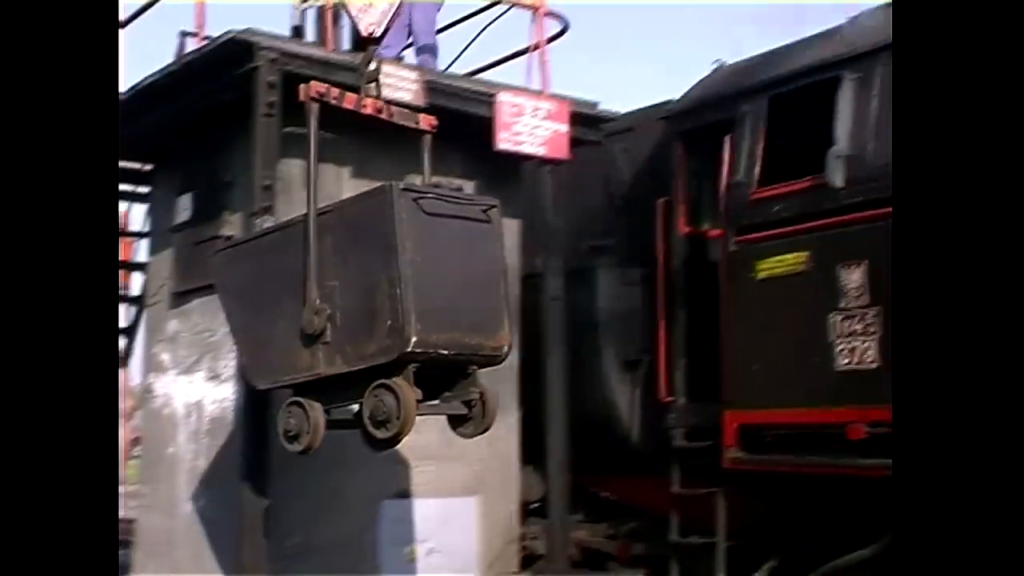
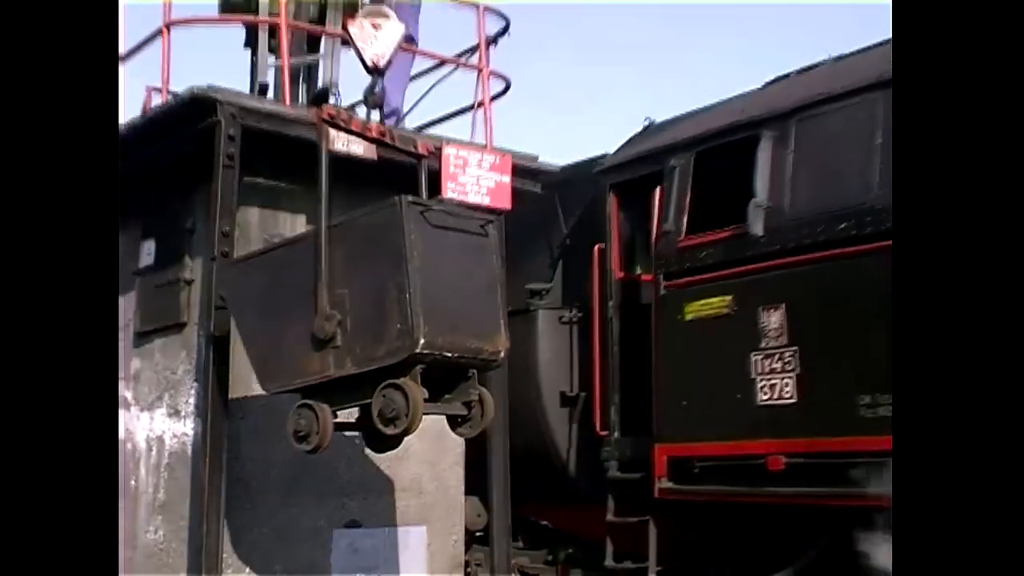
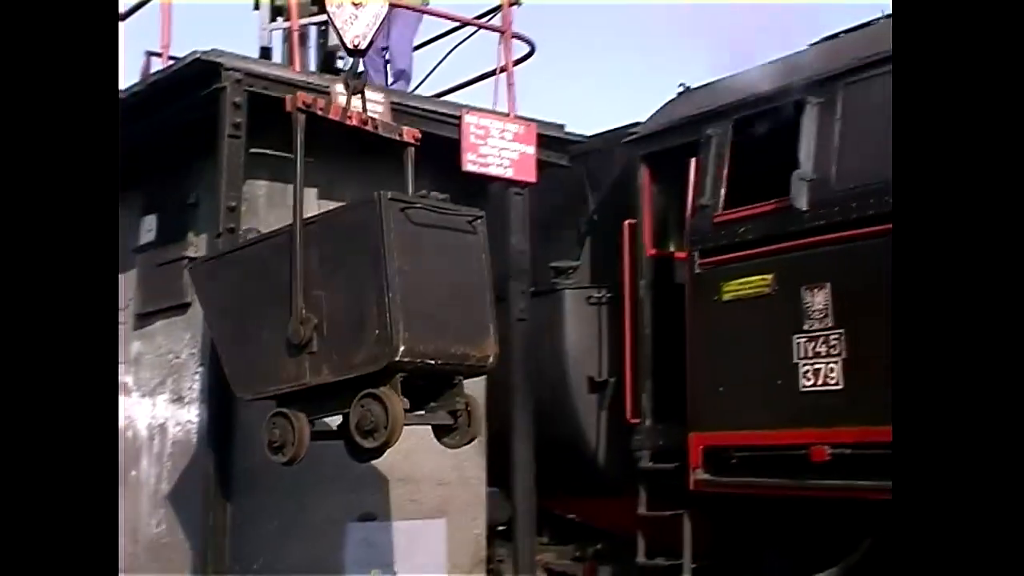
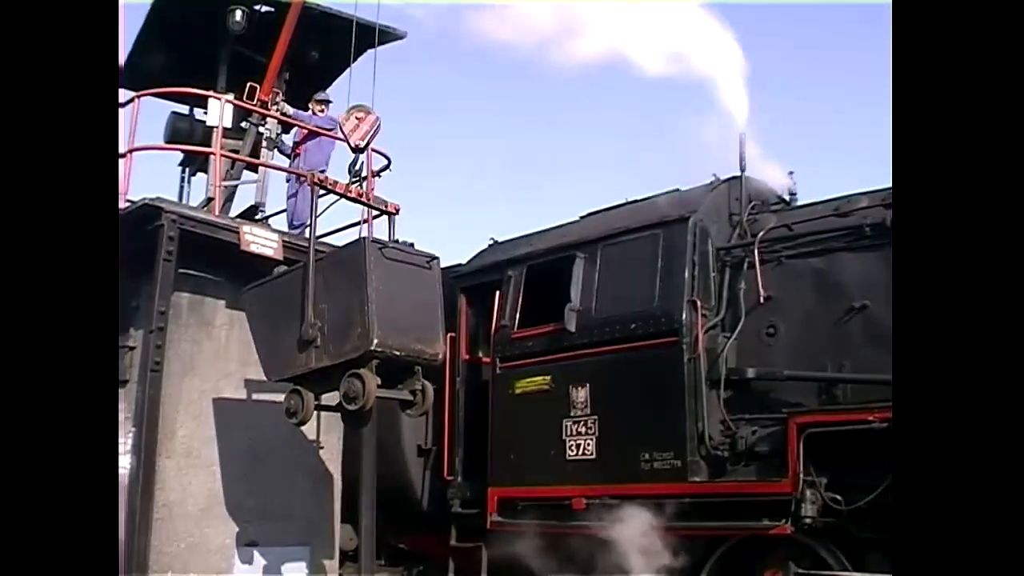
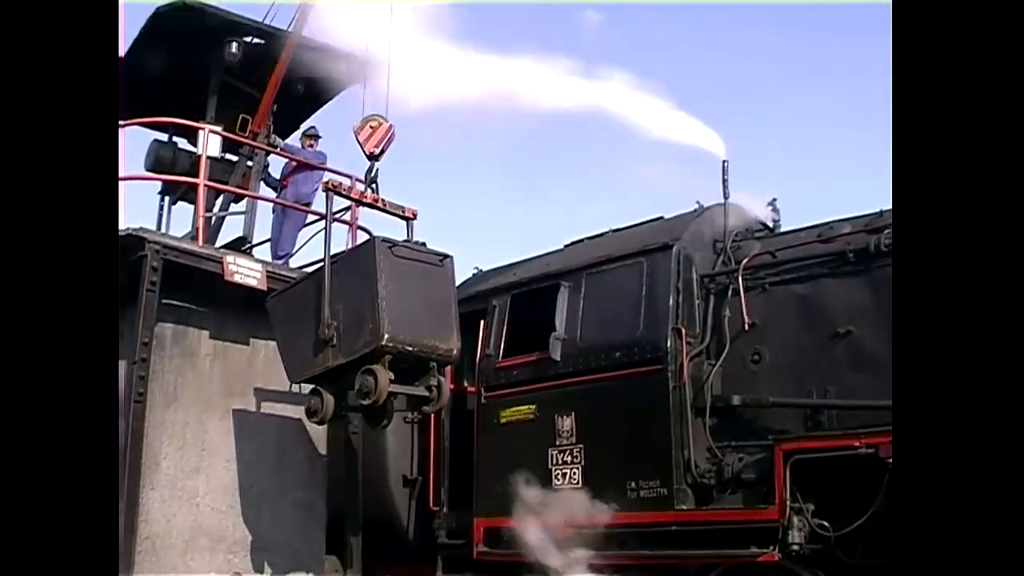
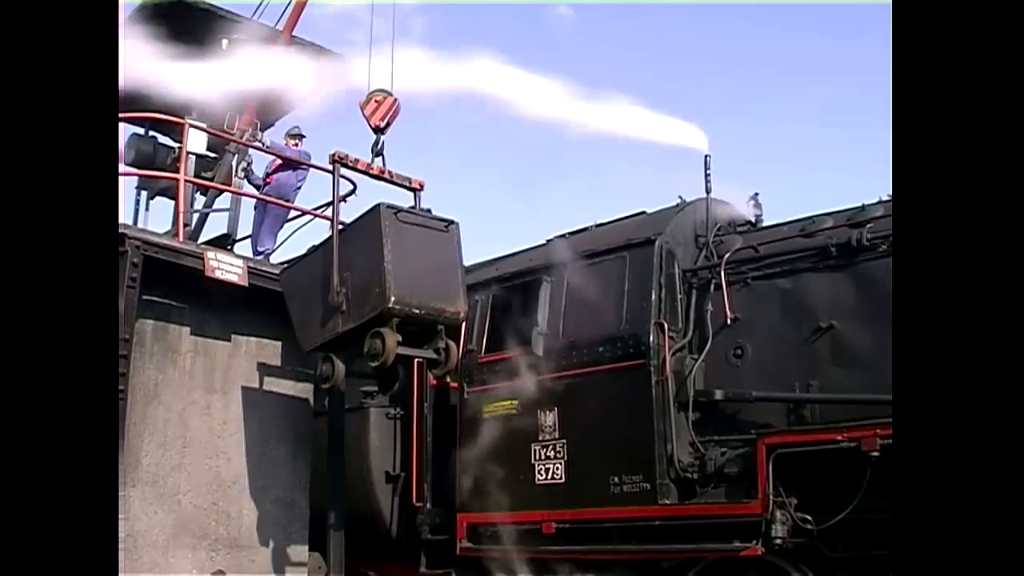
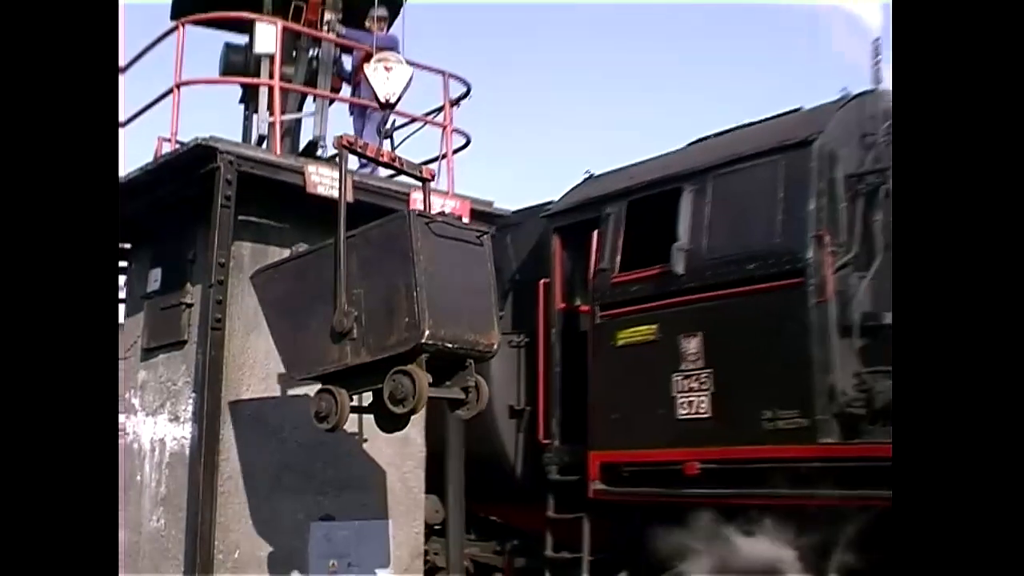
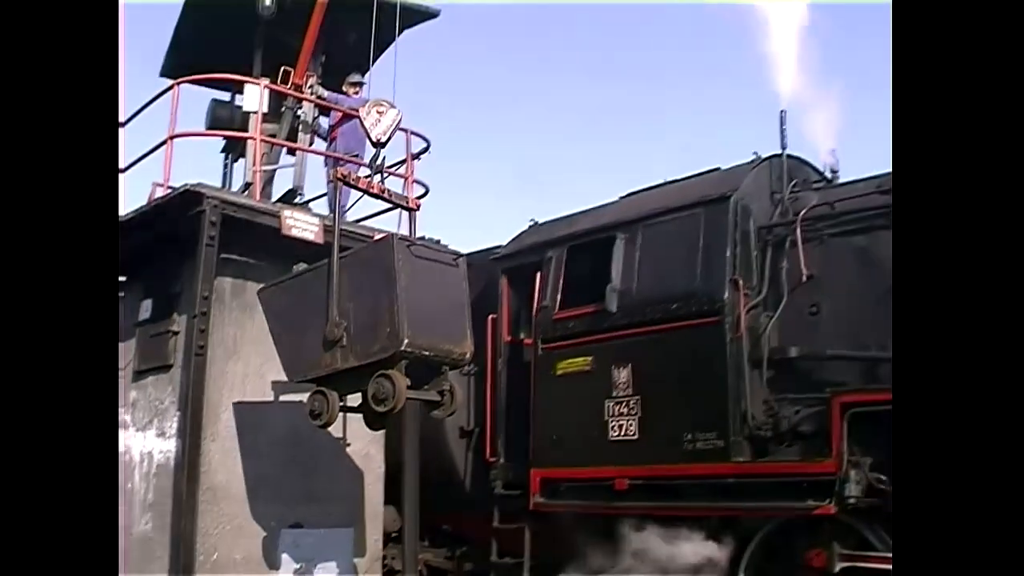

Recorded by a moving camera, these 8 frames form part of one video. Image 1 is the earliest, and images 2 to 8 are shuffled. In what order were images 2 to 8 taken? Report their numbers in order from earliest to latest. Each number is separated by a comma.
3, 2, 7, 8, 4, 5, 6
